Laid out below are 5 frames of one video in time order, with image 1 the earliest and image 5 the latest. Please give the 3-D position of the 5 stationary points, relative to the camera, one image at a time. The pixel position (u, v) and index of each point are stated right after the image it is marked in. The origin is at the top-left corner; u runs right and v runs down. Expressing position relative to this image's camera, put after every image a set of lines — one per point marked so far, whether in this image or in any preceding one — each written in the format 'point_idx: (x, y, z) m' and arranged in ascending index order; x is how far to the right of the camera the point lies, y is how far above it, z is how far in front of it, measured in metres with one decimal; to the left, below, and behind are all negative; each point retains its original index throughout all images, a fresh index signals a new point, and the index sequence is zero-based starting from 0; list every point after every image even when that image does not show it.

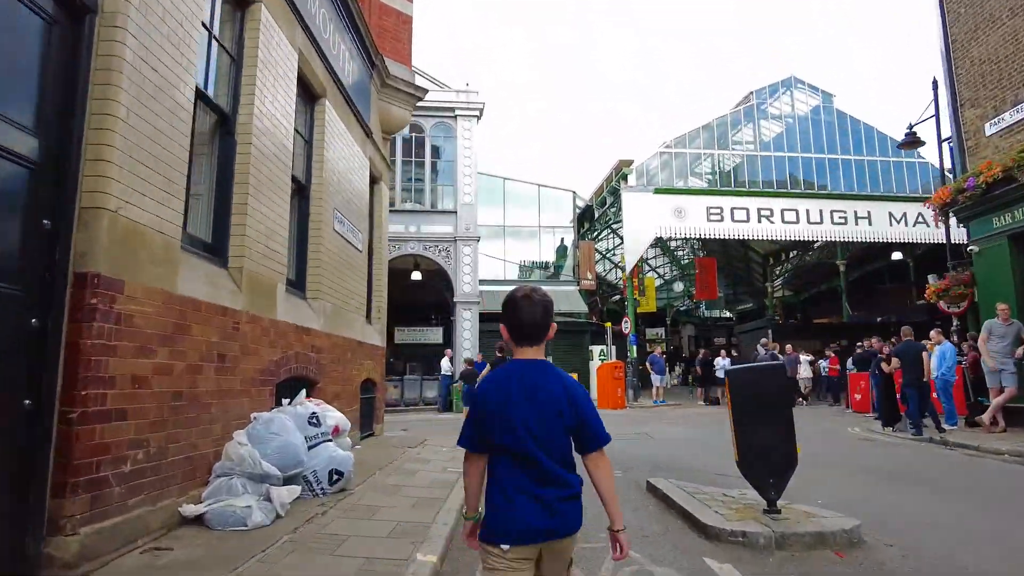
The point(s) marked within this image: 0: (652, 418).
0: (+3.2, -3.1, +15.4) m
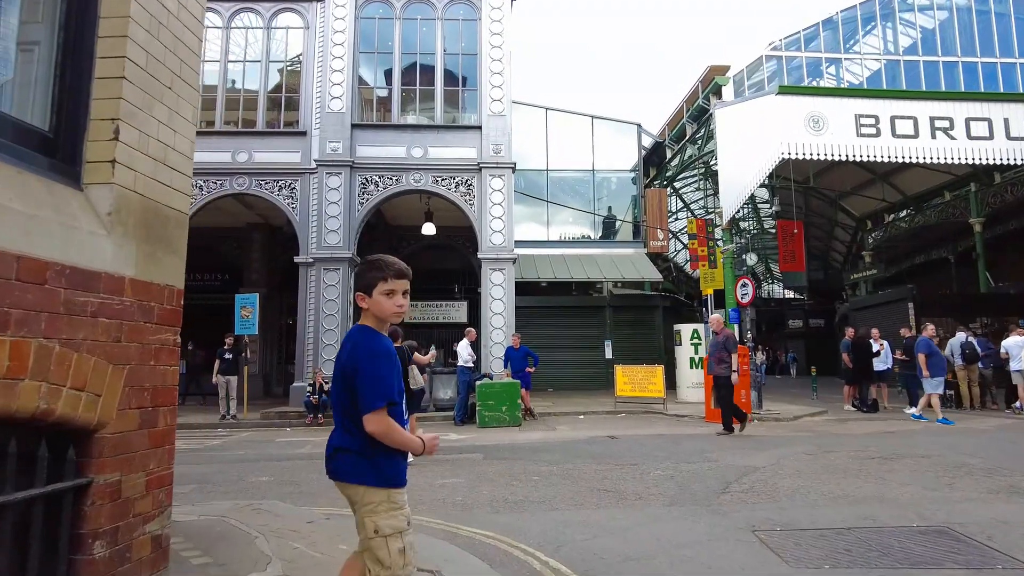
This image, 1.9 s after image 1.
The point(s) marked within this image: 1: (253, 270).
0: (+4.1, -2.1, +8.3) m
1: (-7.2, +0.5, +18.4) m
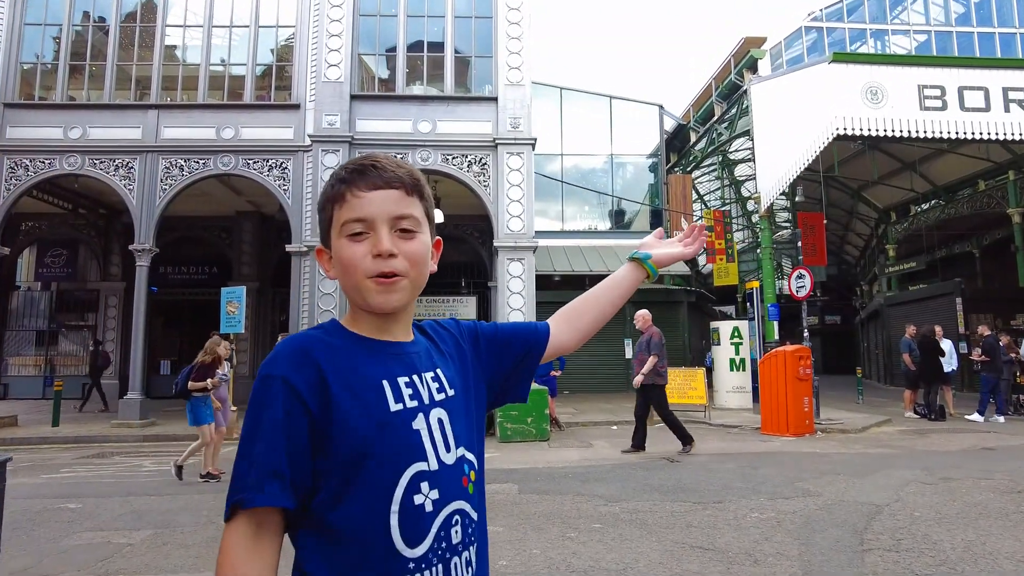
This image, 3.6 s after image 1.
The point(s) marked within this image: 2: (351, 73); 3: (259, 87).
0: (+4.5, -1.9, +6.6) m
1: (-6.8, +0.6, +16.7) m
2: (-3.3, +4.4, +13.4) m
3: (-5.3, +4.2, +13.9) m
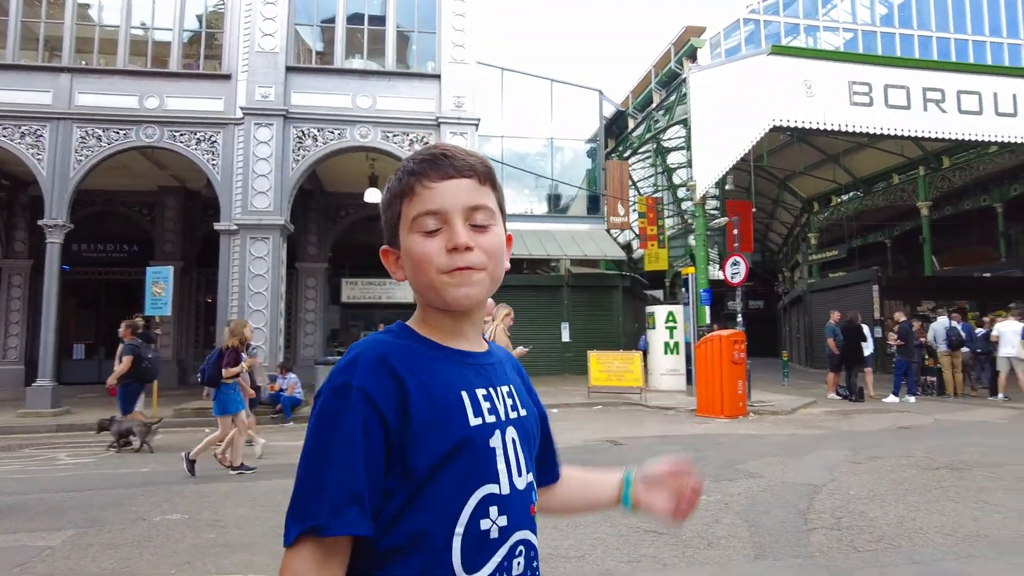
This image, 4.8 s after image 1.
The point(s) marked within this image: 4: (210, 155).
0: (+3.9, -1.8, +6.9) m
1: (-8.3, +1.1, +15.8) m
2: (-4.4, +4.7, +12.8) m
3: (-6.4, +4.6, +13.0) m
4: (-5.7, +2.5, +12.6) m
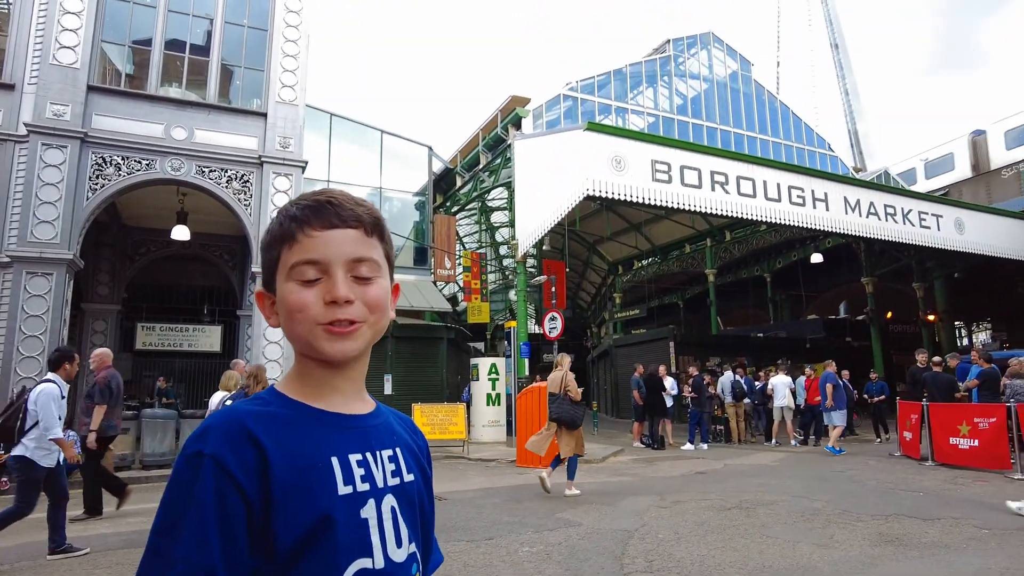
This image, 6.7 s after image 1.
0: (+2.0, -2.5, +7.6) m
1: (-12.1, +0.3, +13.2) m
2: (-7.4, +4.0, +11.6) m
3: (-9.5, +3.9, +11.3) m
4: (-8.7, +1.9, +10.9) m
